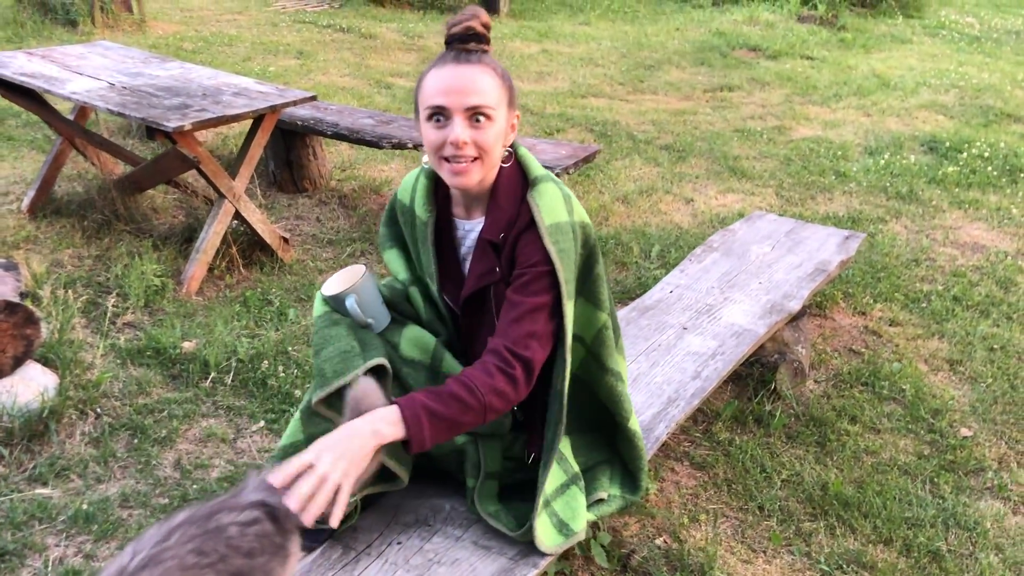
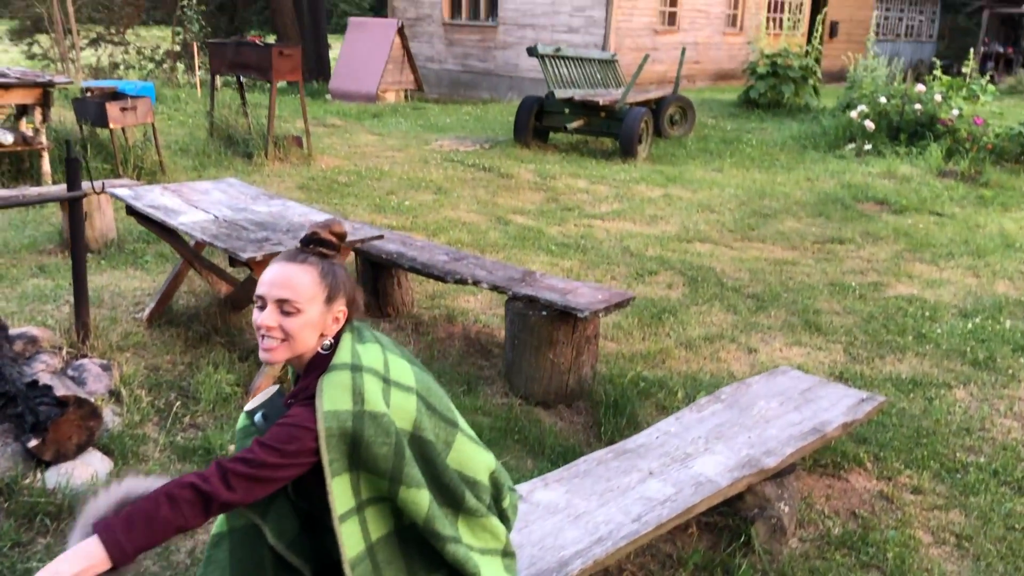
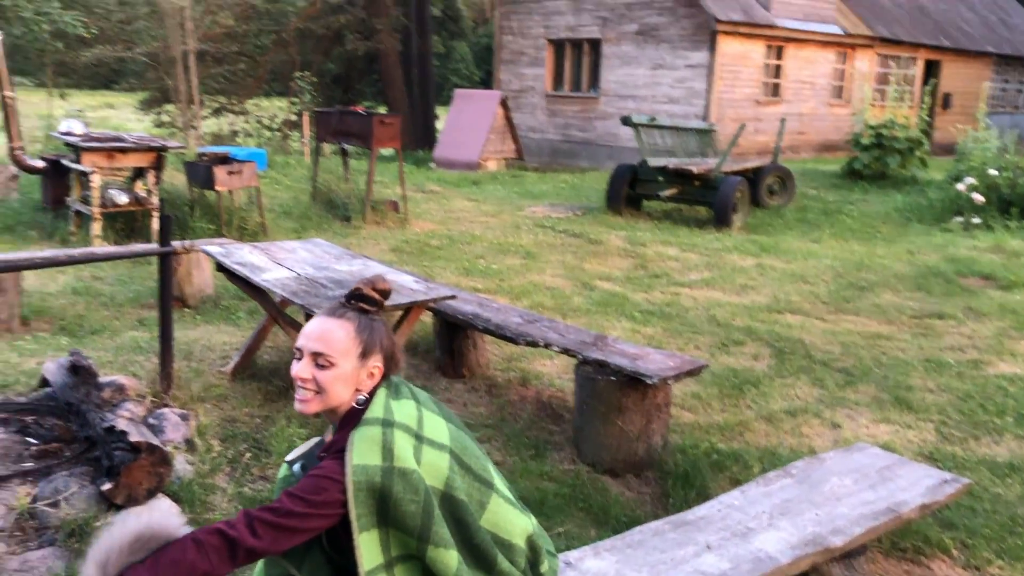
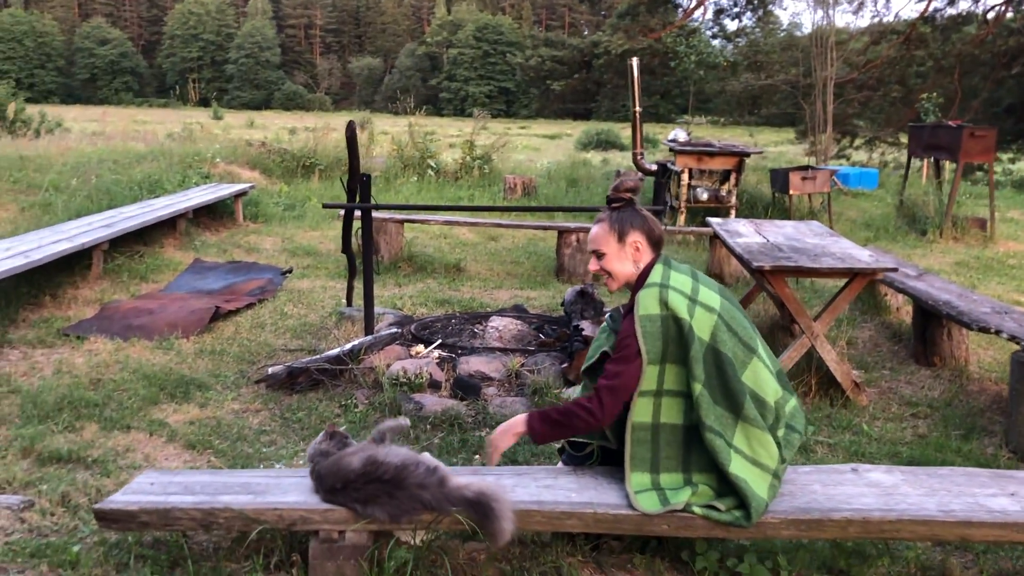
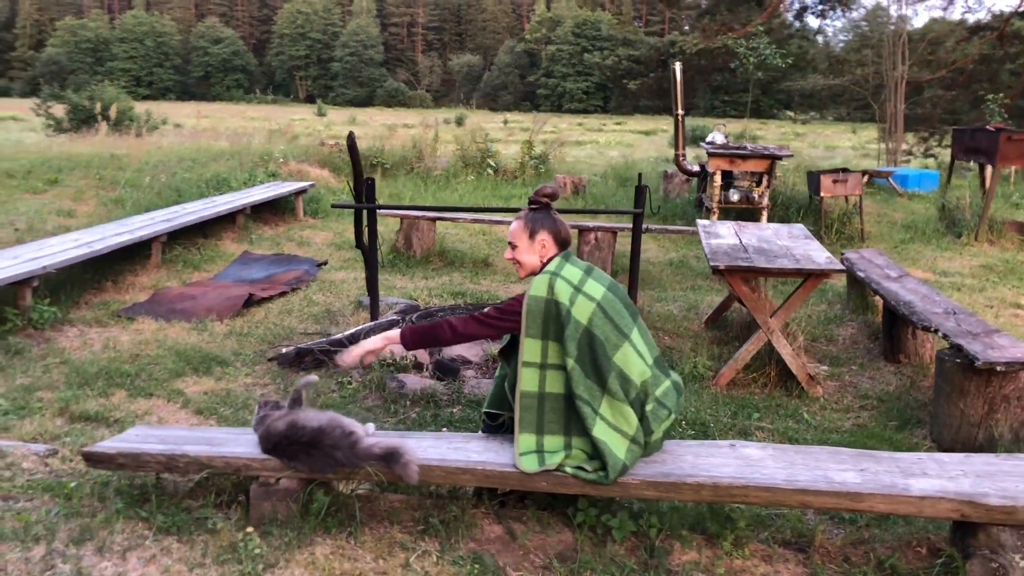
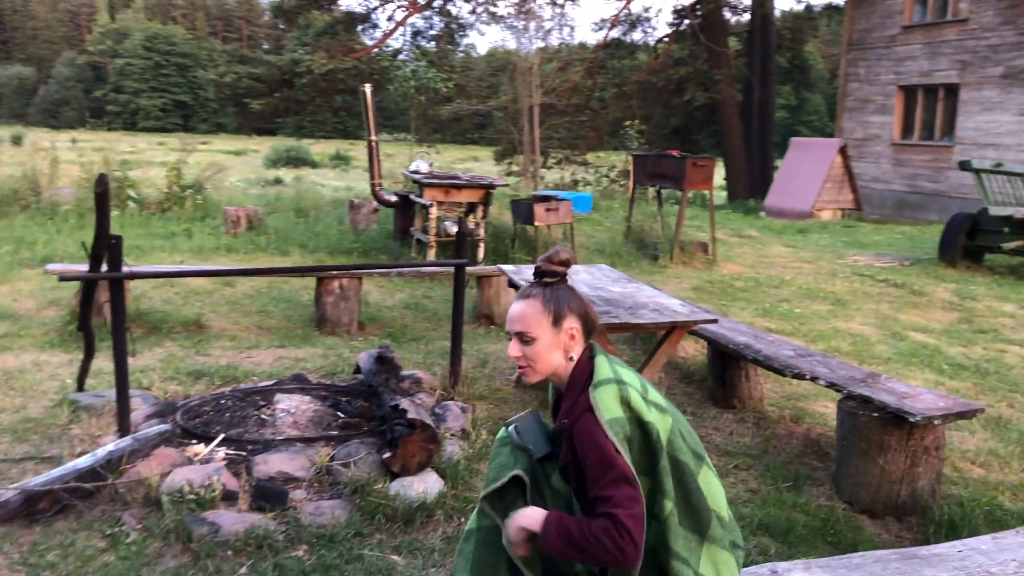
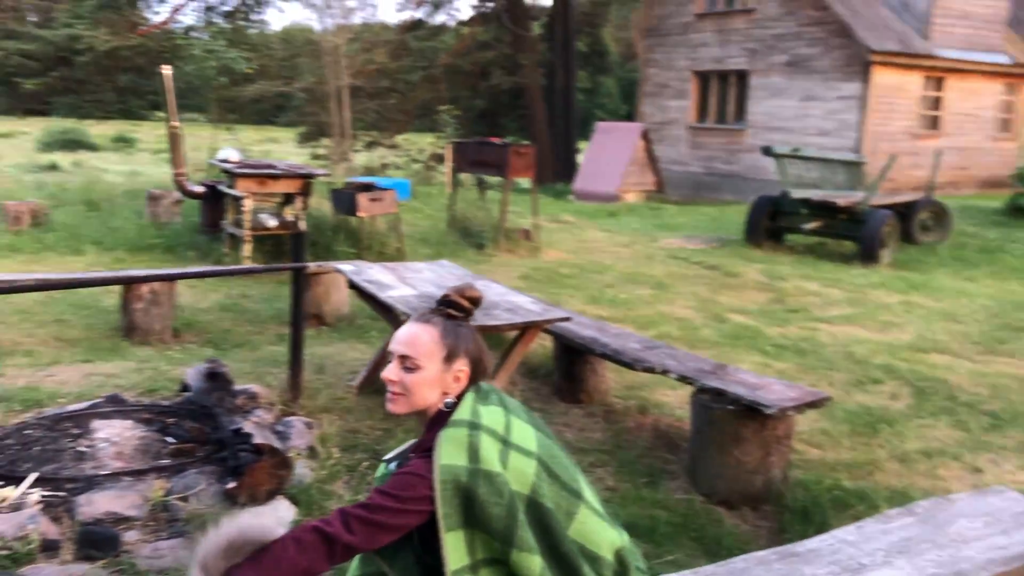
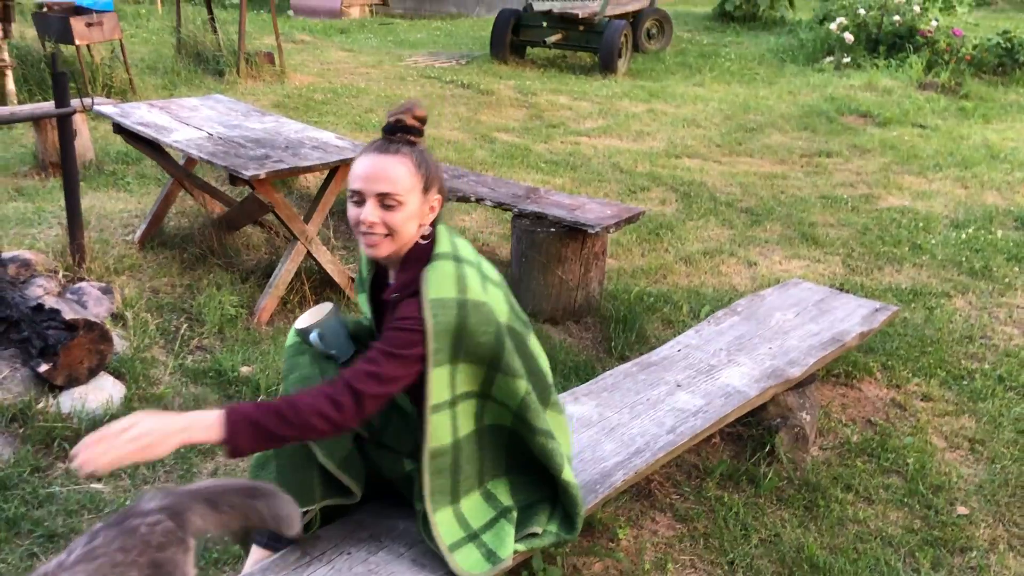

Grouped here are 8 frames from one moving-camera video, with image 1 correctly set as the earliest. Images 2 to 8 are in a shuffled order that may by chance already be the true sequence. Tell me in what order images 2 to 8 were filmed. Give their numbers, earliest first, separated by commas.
8, 2, 3, 7, 6, 4, 5
